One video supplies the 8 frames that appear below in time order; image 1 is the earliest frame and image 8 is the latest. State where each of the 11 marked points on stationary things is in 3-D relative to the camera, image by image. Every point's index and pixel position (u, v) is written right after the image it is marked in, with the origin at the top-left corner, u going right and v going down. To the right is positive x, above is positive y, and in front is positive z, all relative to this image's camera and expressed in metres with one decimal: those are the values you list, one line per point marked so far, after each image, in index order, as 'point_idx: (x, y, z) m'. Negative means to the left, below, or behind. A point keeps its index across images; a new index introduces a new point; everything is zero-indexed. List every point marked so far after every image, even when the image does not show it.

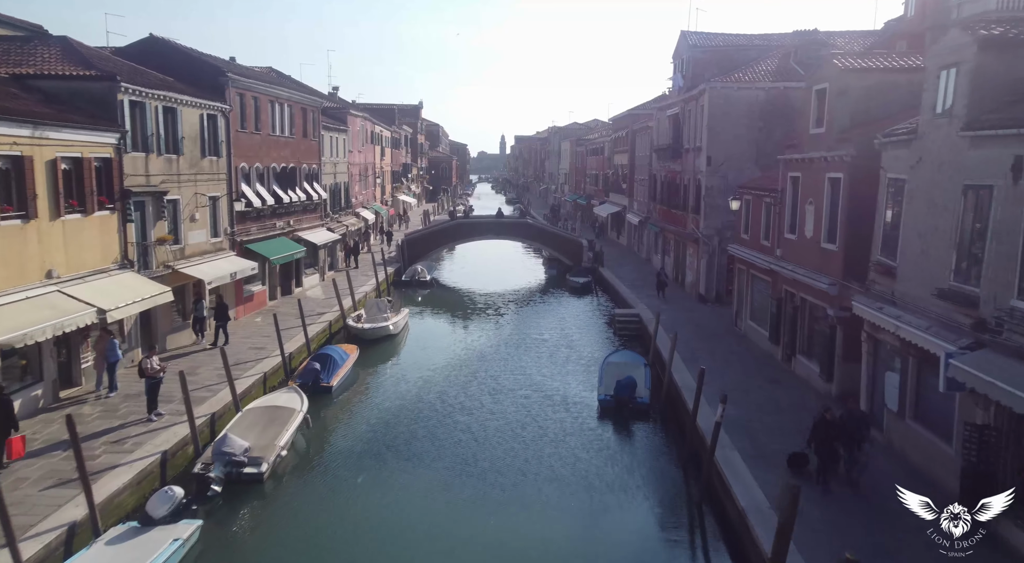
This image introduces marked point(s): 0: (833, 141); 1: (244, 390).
0: (+8.6, +3.8, +19.1) m
1: (-7.2, -2.9, +19.1) m
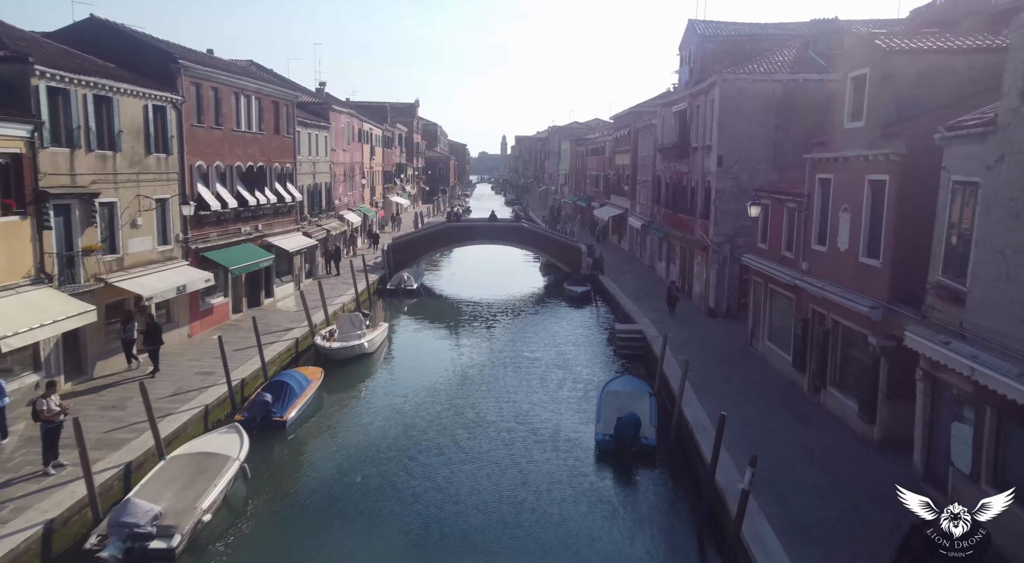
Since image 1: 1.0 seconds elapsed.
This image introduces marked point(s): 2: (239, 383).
0: (+8.2, +3.3, +16.1) m
1: (-7.6, -3.4, +16.2) m
2: (-7.6, -2.9, +19.5) m
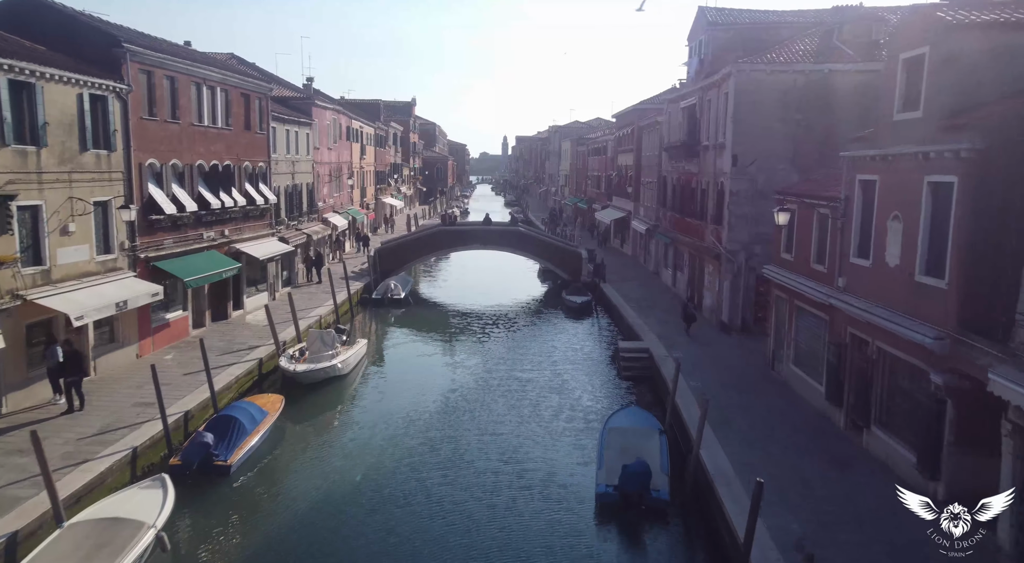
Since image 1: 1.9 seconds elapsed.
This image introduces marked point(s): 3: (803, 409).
0: (+7.9, +2.9, +13.3) m
1: (-7.9, -3.8, +13.4) m
2: (-7.9, -3.3, +16.7) m
3: (+7.5, -3.3, +18.3) m
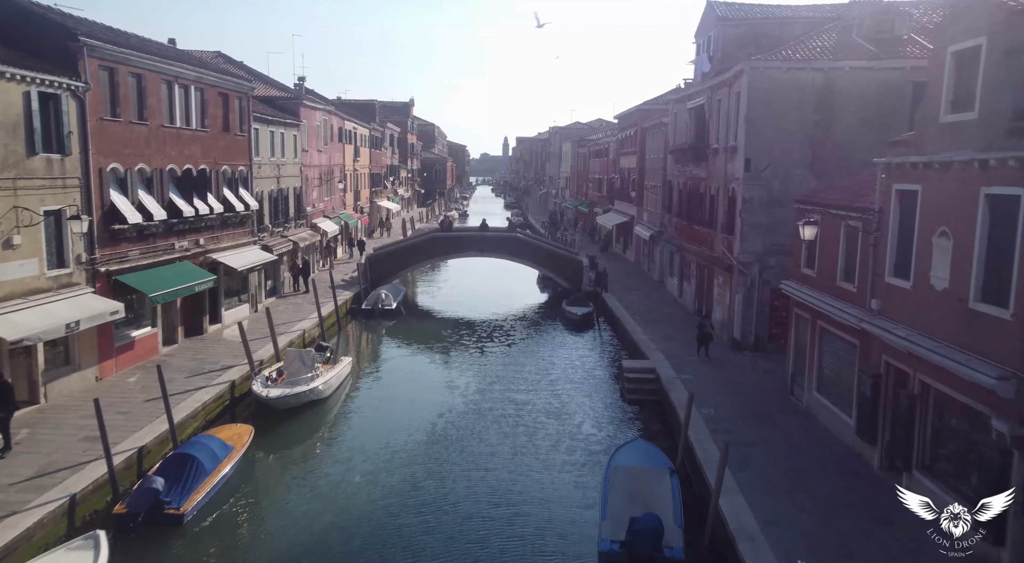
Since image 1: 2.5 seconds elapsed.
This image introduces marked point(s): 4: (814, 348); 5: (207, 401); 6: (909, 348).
0: (+7.8, +2.4, +11.5) m
1: (-8.1, -4.2, +11.5) m
2: (-8.0, -3.7, +14.8) m
3: (+7.4, -3.8, +16.4) m
4: (+7.8, -1.7, +18.3) m
5: (-8.0, -3.1, +18.6) m
6: (+7.3, -1.2, +12.9) m
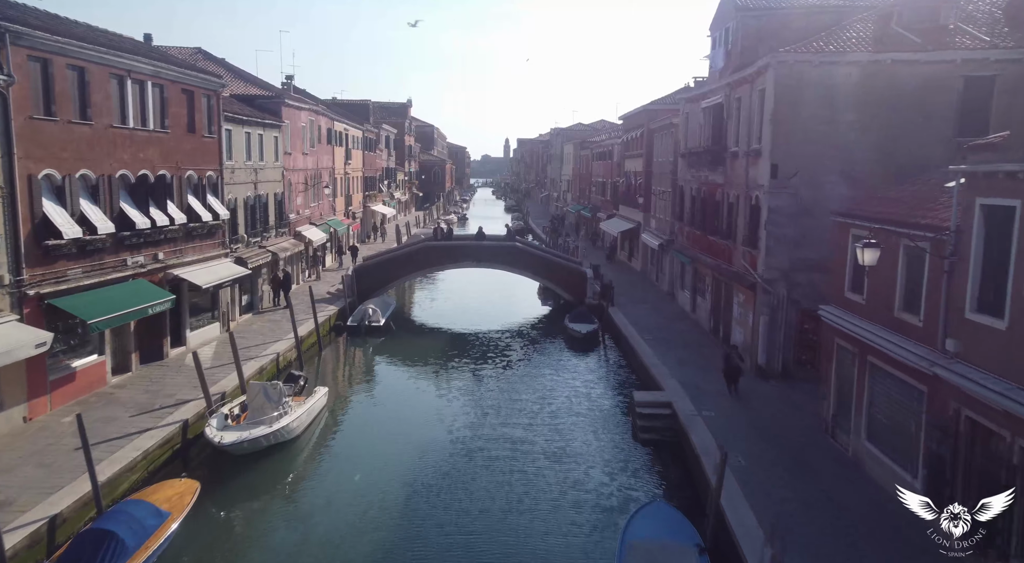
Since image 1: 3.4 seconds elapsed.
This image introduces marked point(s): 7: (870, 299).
0: (+7.6, +1.8, +8.7) m
1: (-8.2, -4.8, +8.8) m
2: (-8.2, -4.3, +12.1) m
3: (+7.2, -4.4, +13.7) m
4: (+7.7, -2.3, +15.5) m
5: (-8.2, -3.7, +15.9) m
6: (+7.2, -1.8, +10.2) m
7: (+7.7, -0.4, +15.3) m
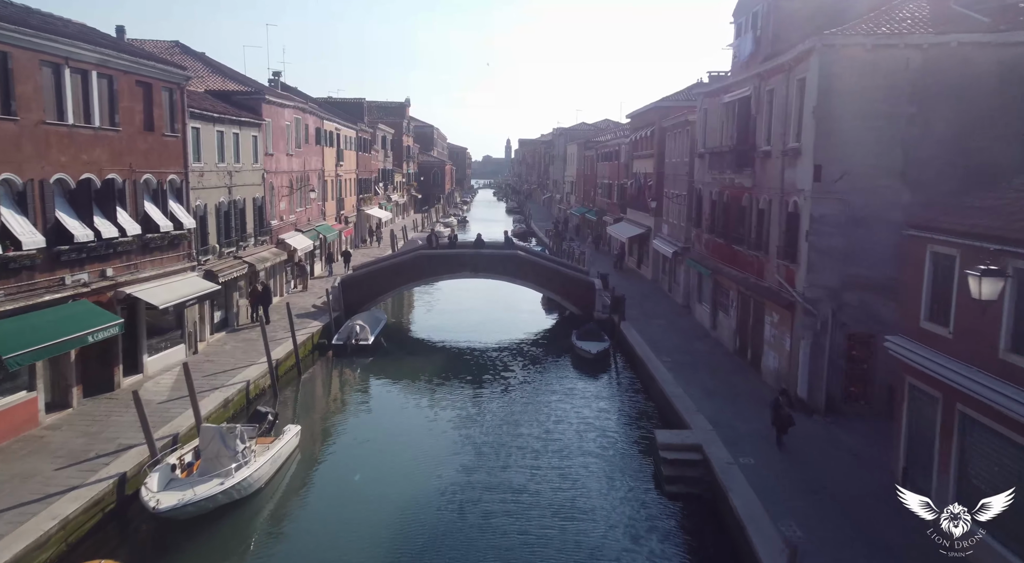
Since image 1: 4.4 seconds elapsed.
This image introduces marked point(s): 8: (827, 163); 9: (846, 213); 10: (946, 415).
0: (+7.7, +1.3, +5.7) m
1: (-8.2, -5.3, +5.8) m
2: (-8.1, -4.8, +9.1) m
3: (+7.3, -4.9, +10.7) m
4: (+7.7, -2.8, +12.5) m
5: (-8.1, -4.3, +12.9) m
6: (+7.2, -2.3, +7.2) m
7: (+7.8, -0.9, +12.4) m
8: (+8.3, +3.1, +18.6) m
9: (+8.9, +1.8, +18.7) m
10: (+7.7, -2.4, +12.6) m
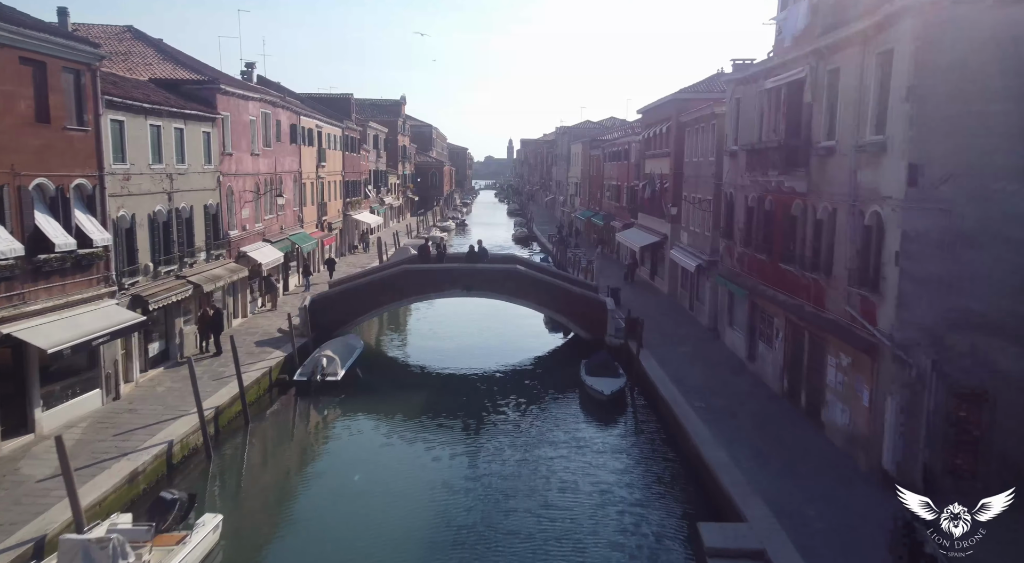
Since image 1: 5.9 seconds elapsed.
0: (+7.5, +0.5, +1.0) m
1: (-8.4, -6.1, +1.2) m
2: (-8.3, -5.6, +4.5) m
3: (+7.1, -5.7, +6.0) m
4: (+7.6, -3.6, +7.8) m
5: (-8.3, -5.1, +8.3) m
6: (+7.0, -3.1, +2.4) m
7: (+7.6, -1.7, +7.6) m
8: (+8.2, +2.4, +13.8) m
9: (+8.7, +1.1, +14.0) m
10: (+7.6, -3.1, +7.9) m
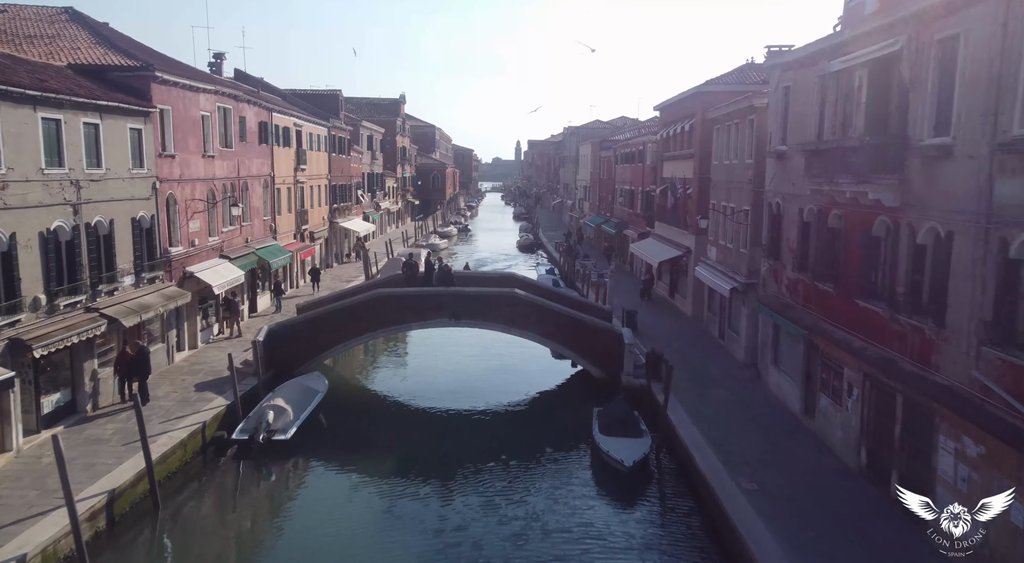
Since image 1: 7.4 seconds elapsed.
0: (+7.1, -0.3, -4.0) m
1: (-8.8, -7.0, -3.7) m
2: (-8.7, -6.5, -0.3) m
3: (+6.8, -6.5, +1.0) m
4: (+7.2, -4.5, +2.8) m
5: (-8.6, -5.9, +3.5) m
6: (+6.6, -4.0, -2.5) m
7: (+7.3, -2.5, +2.7) m
8: (+7.9, +1.5, +8.9) m
9: (+8.5, +0.2, +9.0) m
10: (+7.2, -4.0, +2.9) m
